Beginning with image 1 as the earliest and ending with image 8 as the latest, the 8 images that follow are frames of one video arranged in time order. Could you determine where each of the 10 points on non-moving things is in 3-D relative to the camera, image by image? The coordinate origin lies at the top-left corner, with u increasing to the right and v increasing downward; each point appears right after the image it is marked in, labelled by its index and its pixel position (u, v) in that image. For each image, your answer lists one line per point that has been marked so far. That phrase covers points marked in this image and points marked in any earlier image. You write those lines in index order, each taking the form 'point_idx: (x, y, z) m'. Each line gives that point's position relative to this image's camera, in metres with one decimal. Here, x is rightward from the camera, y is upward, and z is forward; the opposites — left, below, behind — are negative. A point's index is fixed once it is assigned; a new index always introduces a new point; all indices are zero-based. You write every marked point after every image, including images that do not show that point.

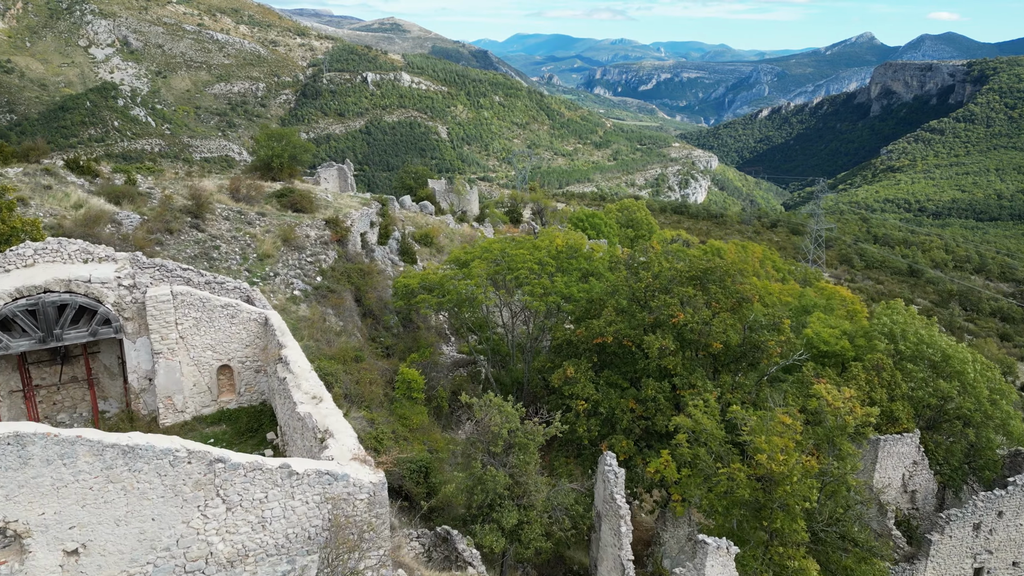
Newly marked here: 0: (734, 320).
0: (+3.2, -0.5, +10.5) m
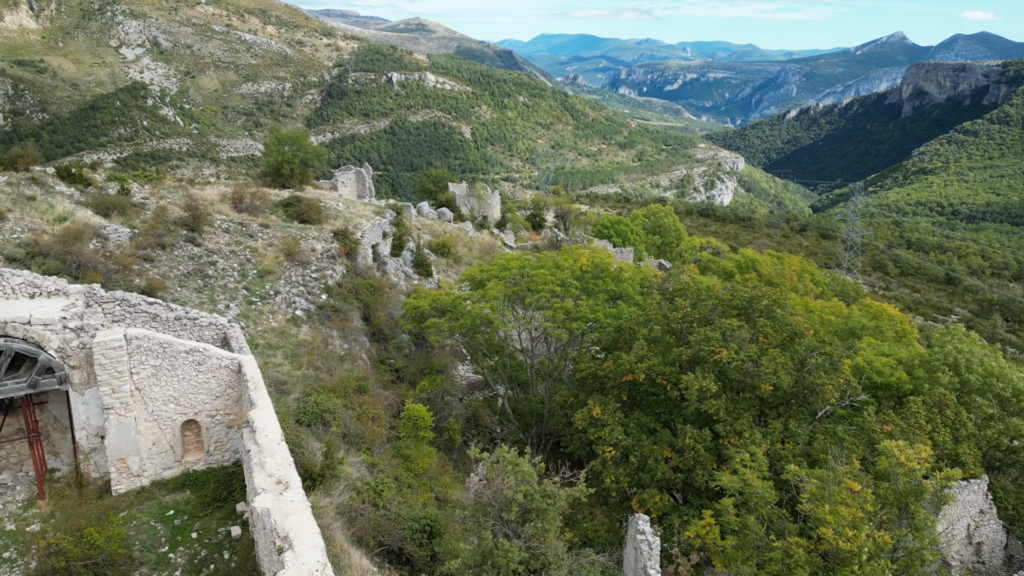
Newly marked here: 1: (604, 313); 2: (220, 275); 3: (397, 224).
0: (+3.5, -0.9, +9.1) m
1: (+1.5, -0.4, +11.7) m
2: (-5.1, +0.2, +12.7) m
3: (-3.1, +1.7, +19.5) m
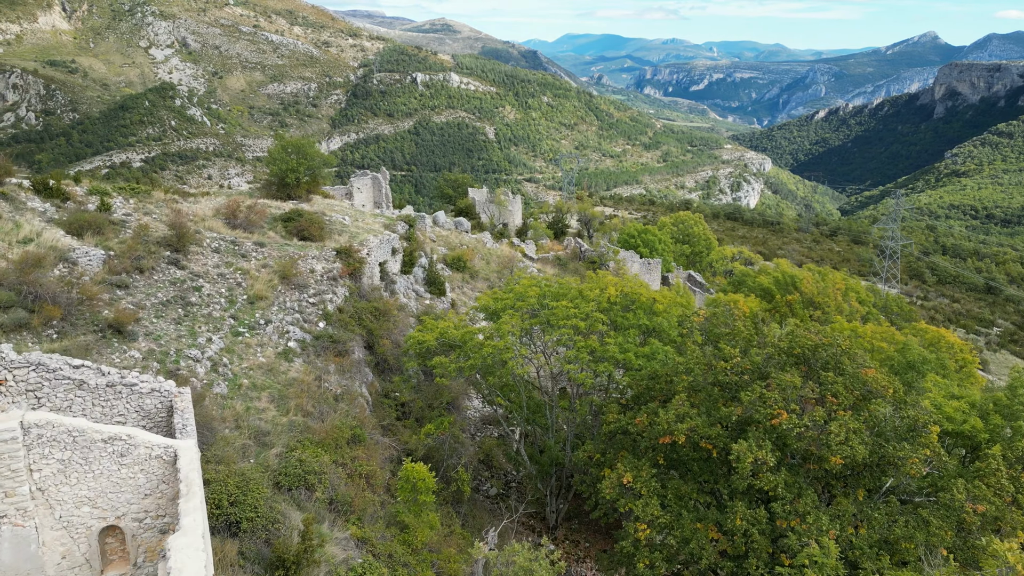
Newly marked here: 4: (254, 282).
0: (+3.6, -1.4, +7.5) m
1: (+1.7, -0.9, +10.2) m
2: (-4.9, -0.2, +11.4) m
3: (-2.6, +1.3, +18.1) m
4: (-4.4, +0.1, +12.3) m
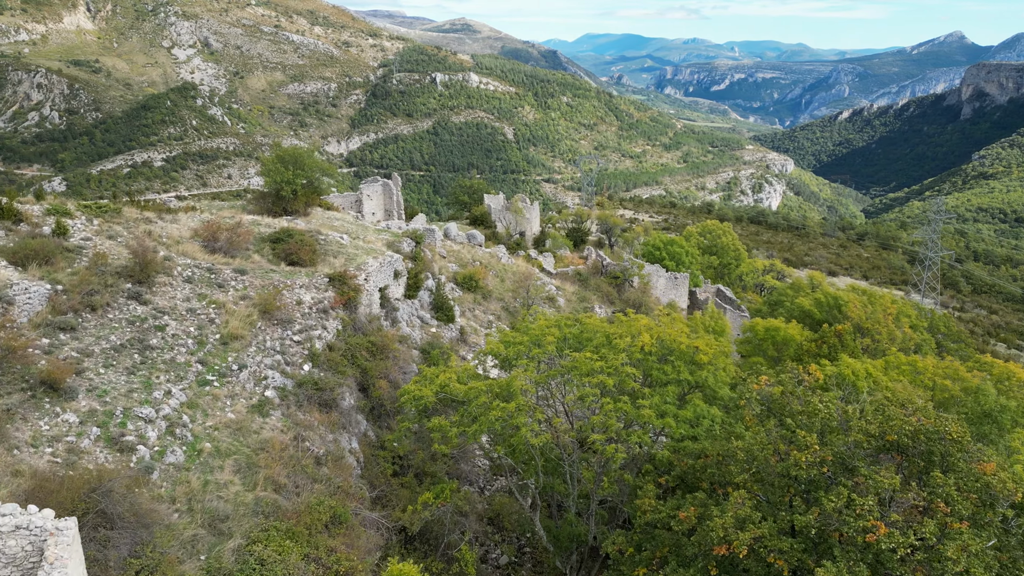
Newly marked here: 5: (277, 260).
0: (+3.7, -2.0, +5.7) m
1: (+1.9, -1.5, +8.4) m
2: (-4.7, -0.8, +9.7) m
3: (-2.2, +0.7, +16.4) m
4: (-4.2, -0.4, +10.7) m
5: (-4.2, +0.5, +12.8) m
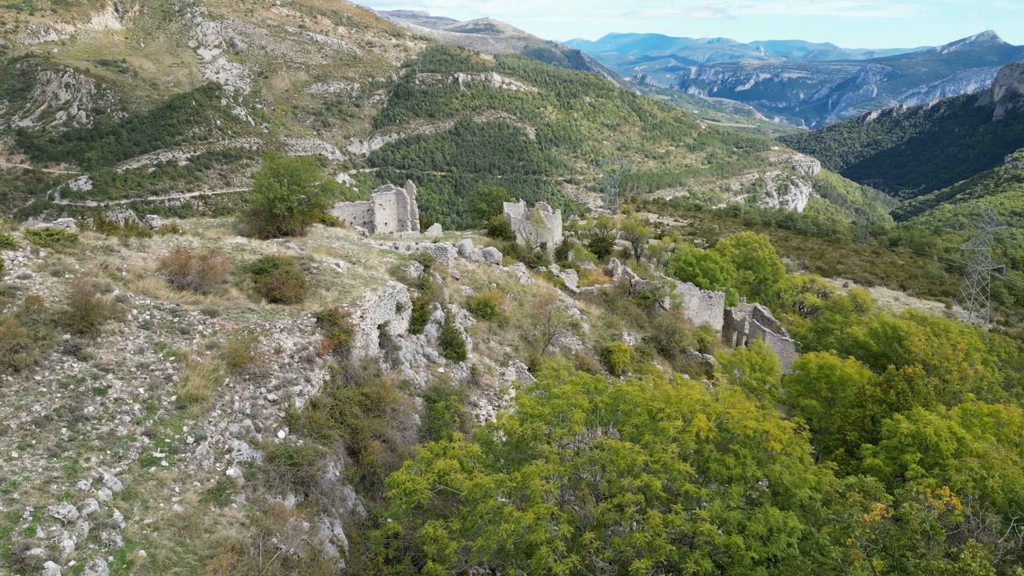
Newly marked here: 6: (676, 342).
0: (+3.8, -2.7, +3.7) m
1: (+2.1, -2.2, +6.4) m
2: (-4.5, -1.4, +7.9) m
3: (-1.8, +0.1, +14.5) m
4: (-3.9, -1.1, +8.9) m
5: (-3.9, -0.1, +11.0) m
6: (+4.6, -1.5, +19.9) m
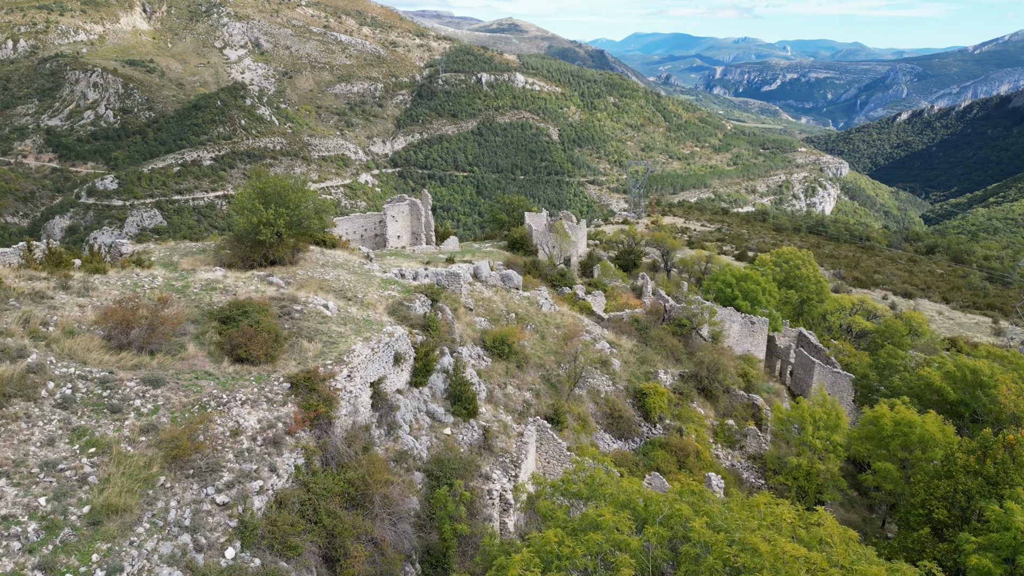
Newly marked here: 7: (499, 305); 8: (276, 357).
0: (+3.8, -3.5, +1.4) m
1: (+2.2, -2.9, +4.2) m
2: (-4.3, -2.1, +5.9) m
3: (-1.5, -0.6, +12.4) m
4: (-3.8, -1.7, +6.8) m
5: (-3.6, -0.8, +9.0) m
6: (+5.1, -2.3, +17.6) m
7: (-0.2, -0.4, +17.1) m
8: (-3.0, -0.9, +9.2) m
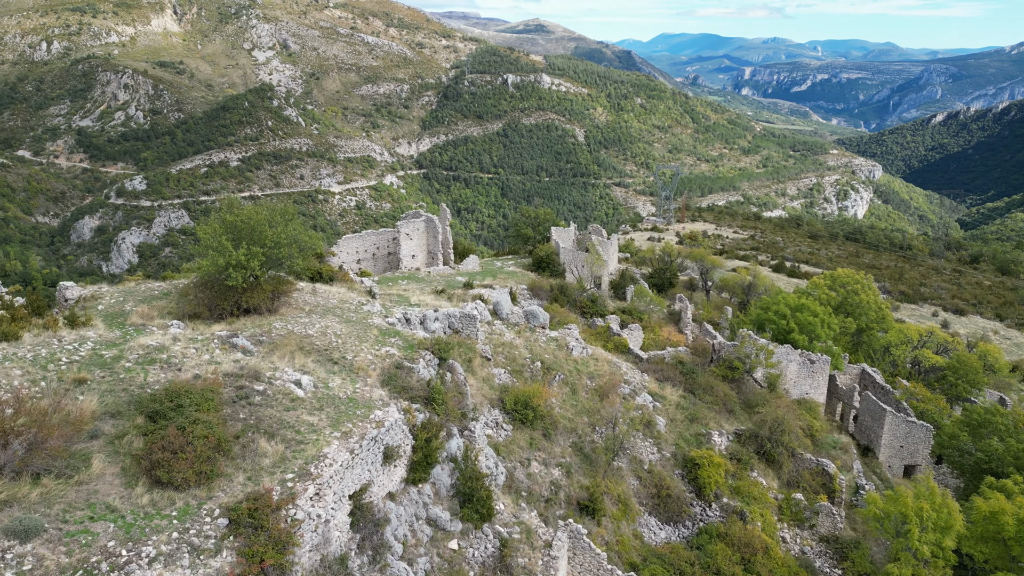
0: (+3.8, -4.4, -1.3) m
1: (+2.2, -3.8, +1.6) m
2: (-4.2, -2.9, +3.5) m
3: (-1.1, -1.5, +9.9) m
4: (-3.6, -2.6, +4.4) m
5: (-3.4, -1.6, +6.5) m
6: (+5.6, -3.2, +14.8) m
7: (+0.3, -1.3, +14.5) m
8: (-2.8, -1.7, +6.7) m
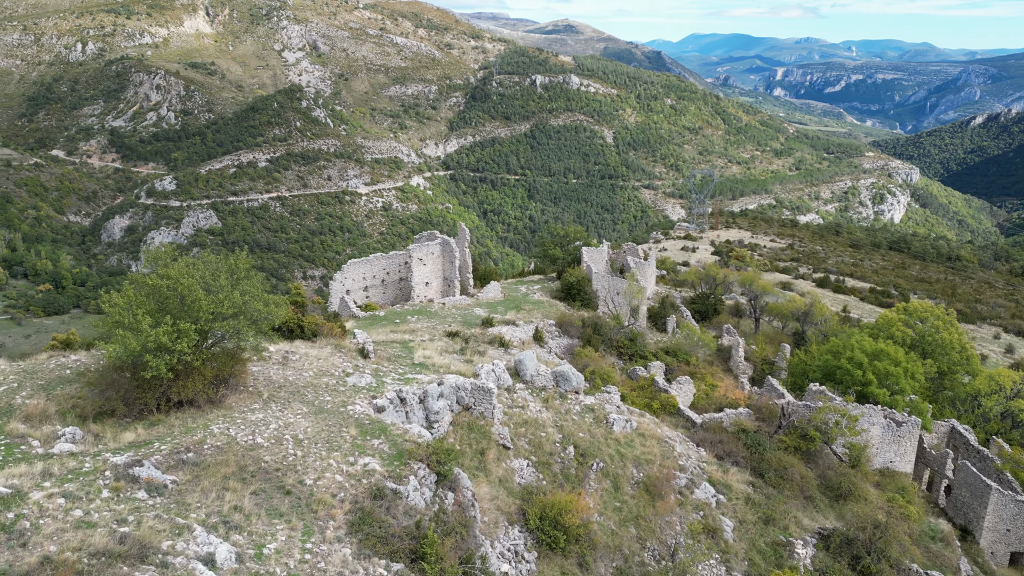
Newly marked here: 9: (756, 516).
0: (+3.6, -5.4, -4.4) m
1: (+2.1, -4.8, -1.5) m
2: (-4.2, -3.9, +0.6) m
3: (-0.9, -2.5, +6.9) m
4: (-3.6, -3.5, +1.5) m
5: (-3.3, -2.6, +3.6) m
6: (+6.0, -4.3, +11.6) m
7: (+0.7, -2.3, +11.5) m
8: (-2.6, -2.7, +3.8) m
9: (+4.0, -3.7, +11.8) m
